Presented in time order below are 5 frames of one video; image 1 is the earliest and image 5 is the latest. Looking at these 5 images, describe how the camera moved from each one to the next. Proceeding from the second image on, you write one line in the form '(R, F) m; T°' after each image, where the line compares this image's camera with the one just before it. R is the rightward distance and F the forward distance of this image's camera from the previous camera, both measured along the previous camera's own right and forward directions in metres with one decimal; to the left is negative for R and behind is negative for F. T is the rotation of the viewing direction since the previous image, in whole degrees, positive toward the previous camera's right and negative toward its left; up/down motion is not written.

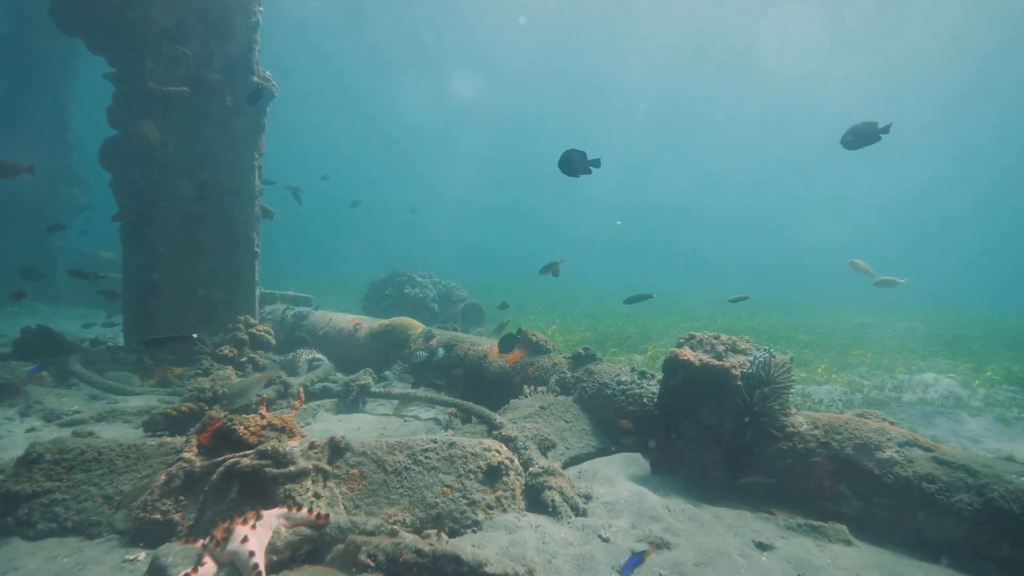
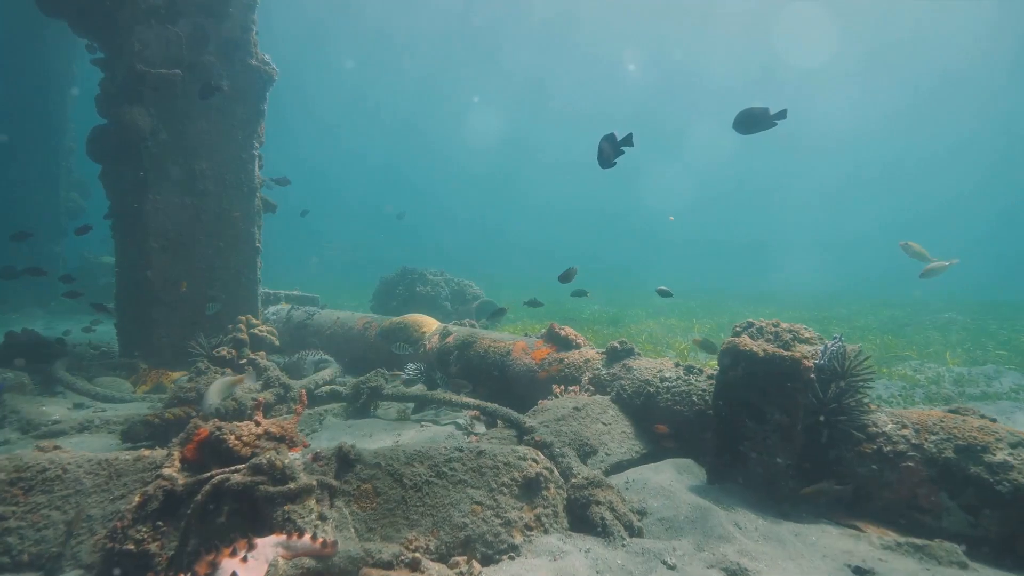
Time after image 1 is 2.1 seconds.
(-0.3, +0.8) m; -1°
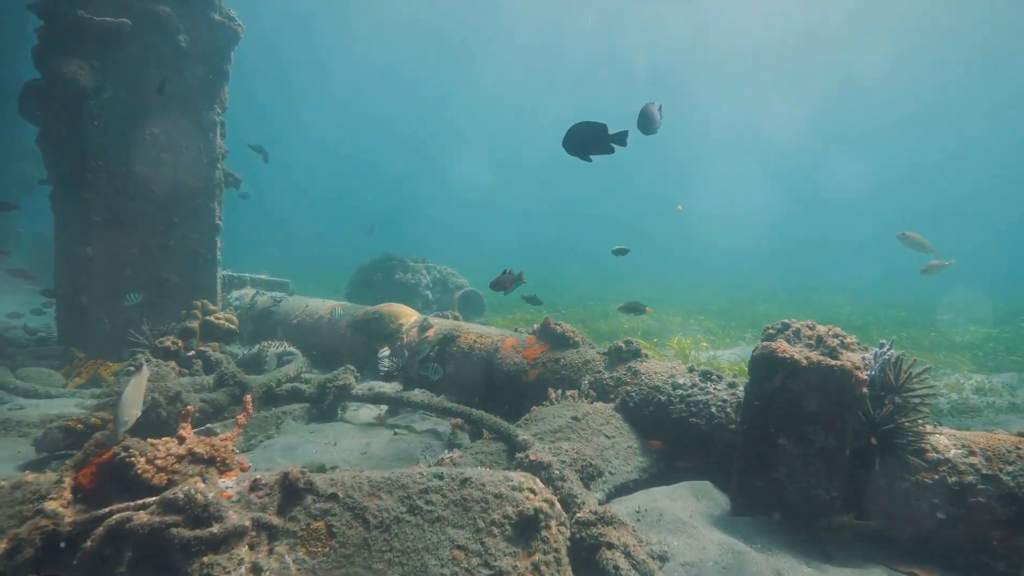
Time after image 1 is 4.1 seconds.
(-0.1, +0.9) m; +2°
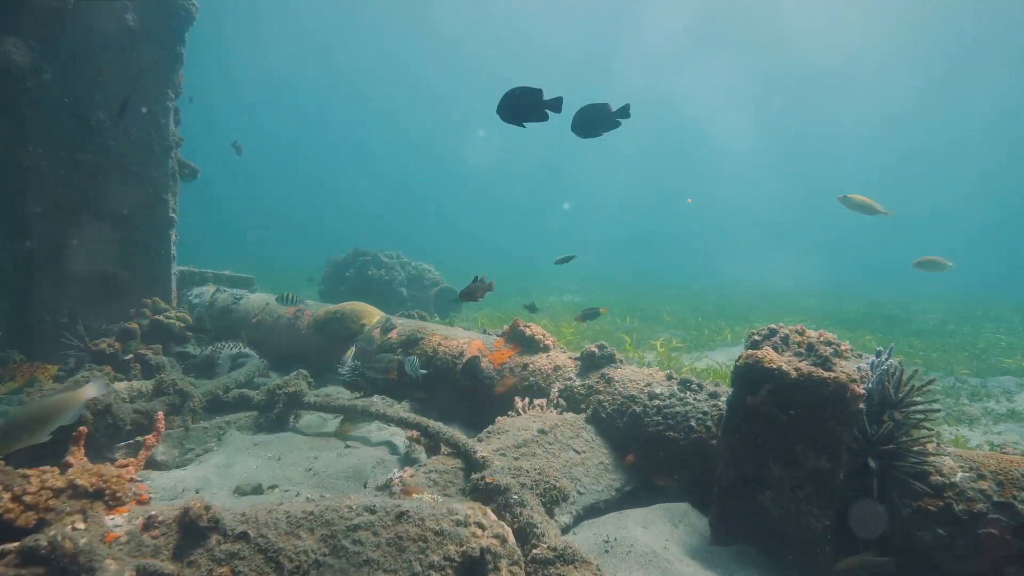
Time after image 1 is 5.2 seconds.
(+0.3, +0.5) m; +1°
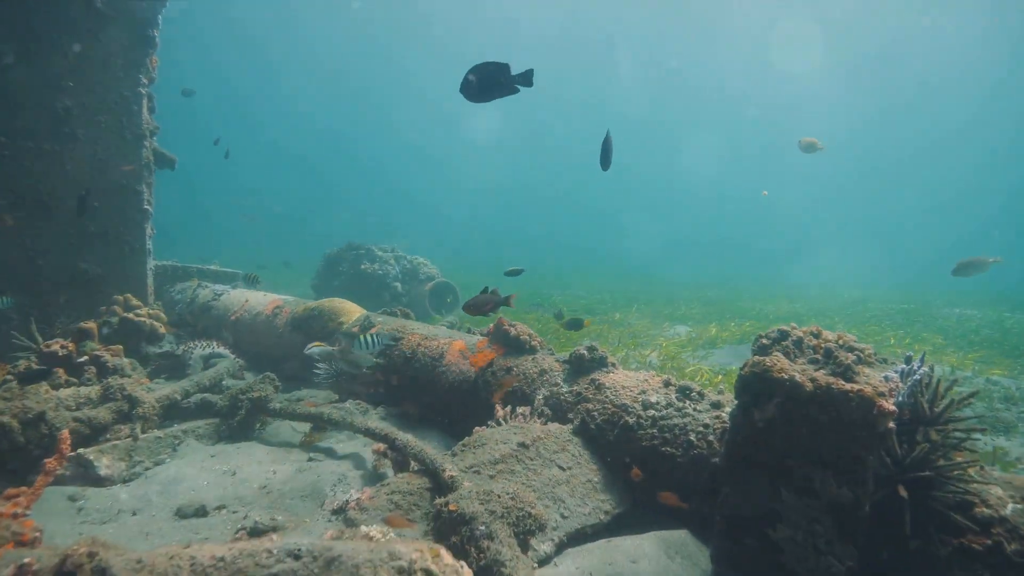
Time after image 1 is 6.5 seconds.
(+0.3, +0.5) m; -1°
